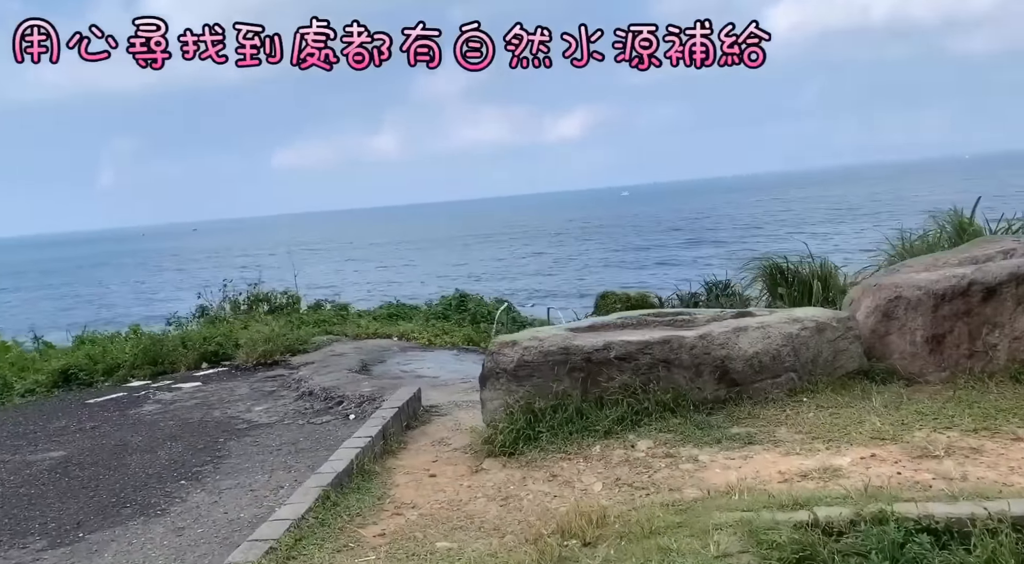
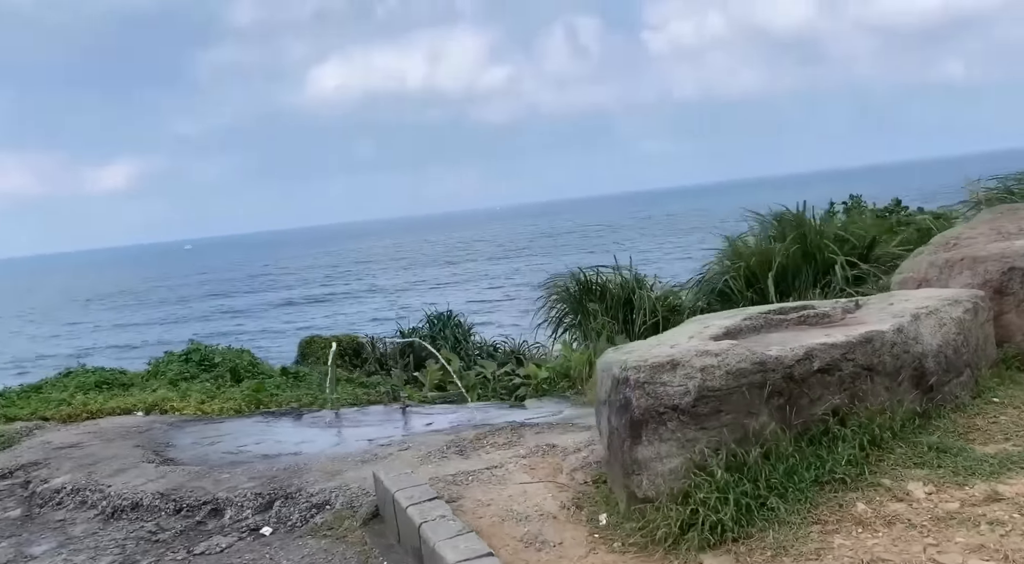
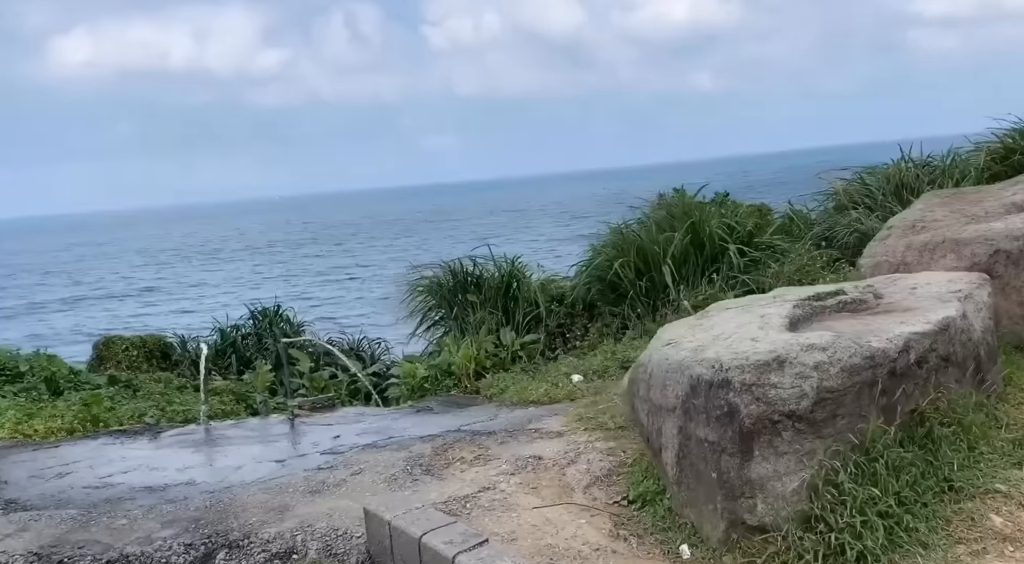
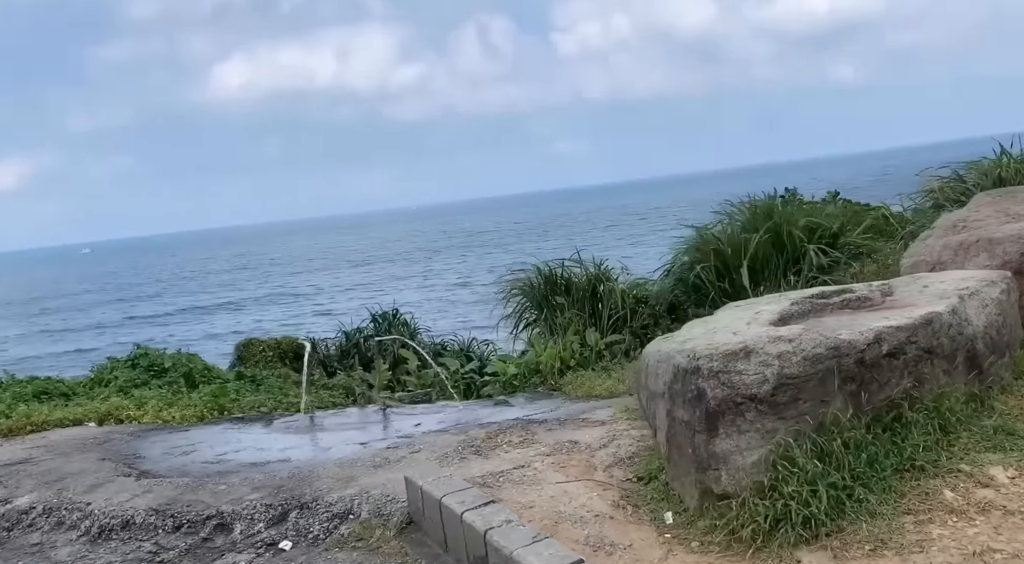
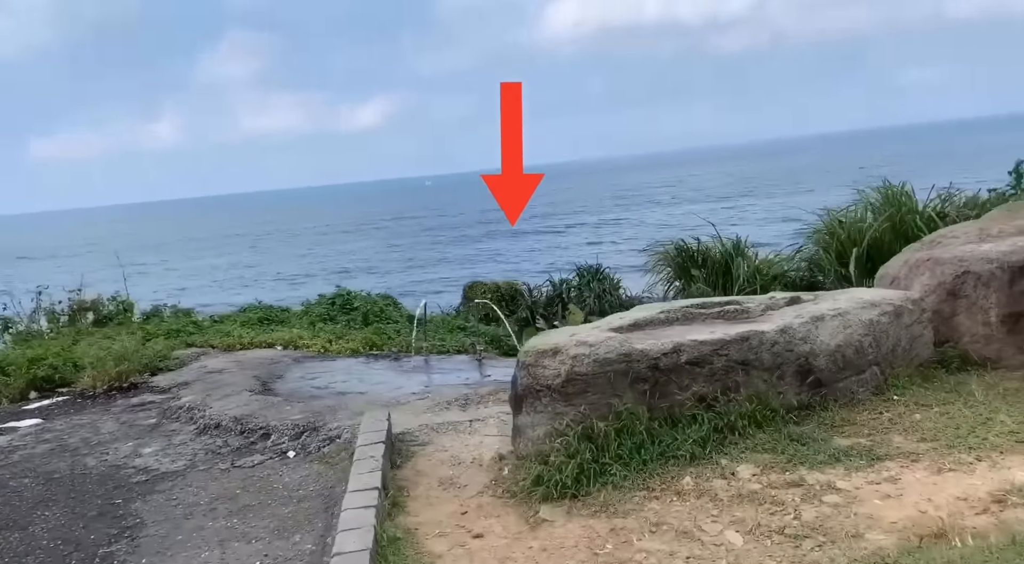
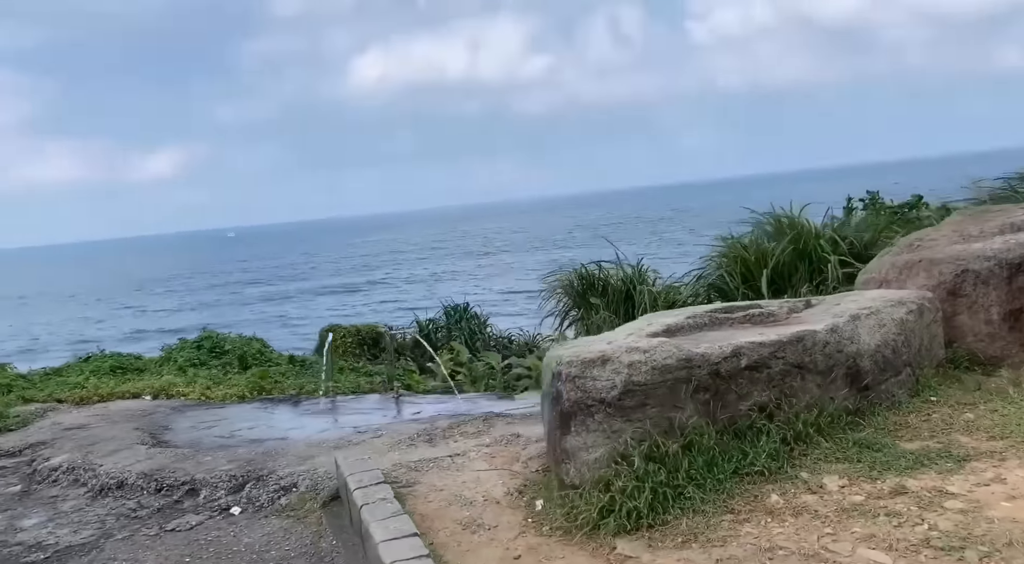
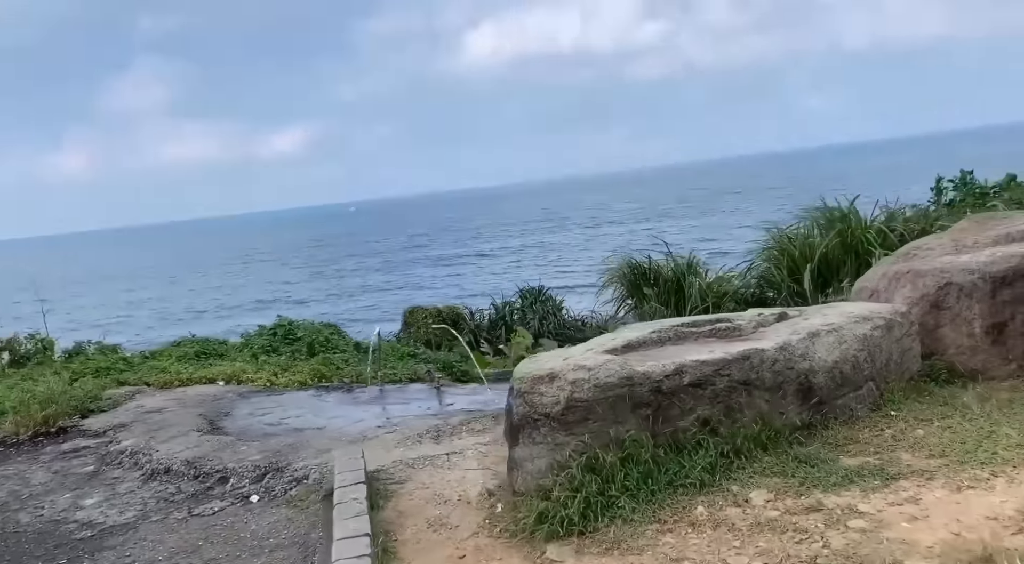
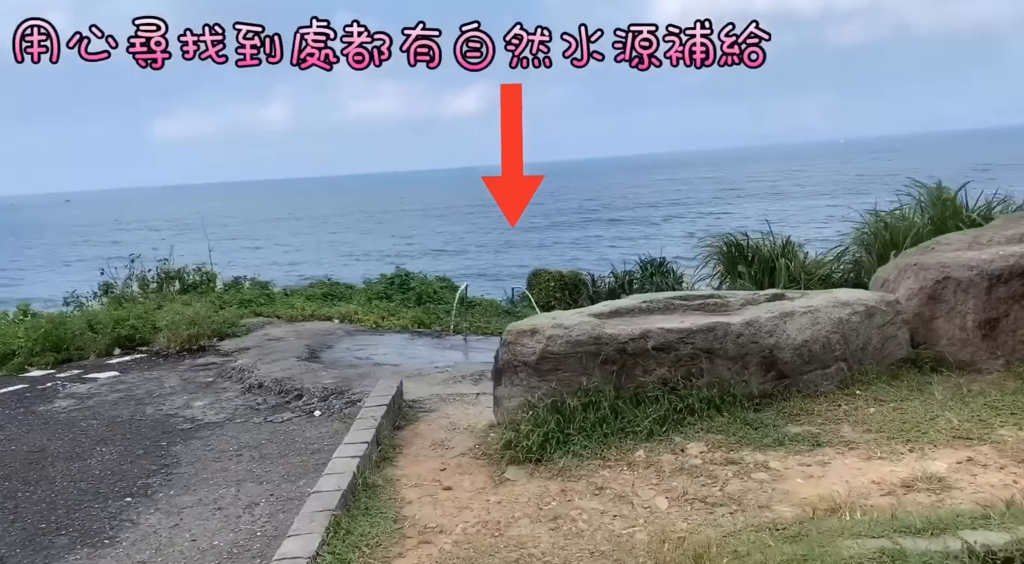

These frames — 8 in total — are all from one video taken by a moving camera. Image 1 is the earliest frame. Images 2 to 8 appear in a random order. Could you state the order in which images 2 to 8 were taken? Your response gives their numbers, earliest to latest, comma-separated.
8, 5, 7, 6, 2, 4, 3
